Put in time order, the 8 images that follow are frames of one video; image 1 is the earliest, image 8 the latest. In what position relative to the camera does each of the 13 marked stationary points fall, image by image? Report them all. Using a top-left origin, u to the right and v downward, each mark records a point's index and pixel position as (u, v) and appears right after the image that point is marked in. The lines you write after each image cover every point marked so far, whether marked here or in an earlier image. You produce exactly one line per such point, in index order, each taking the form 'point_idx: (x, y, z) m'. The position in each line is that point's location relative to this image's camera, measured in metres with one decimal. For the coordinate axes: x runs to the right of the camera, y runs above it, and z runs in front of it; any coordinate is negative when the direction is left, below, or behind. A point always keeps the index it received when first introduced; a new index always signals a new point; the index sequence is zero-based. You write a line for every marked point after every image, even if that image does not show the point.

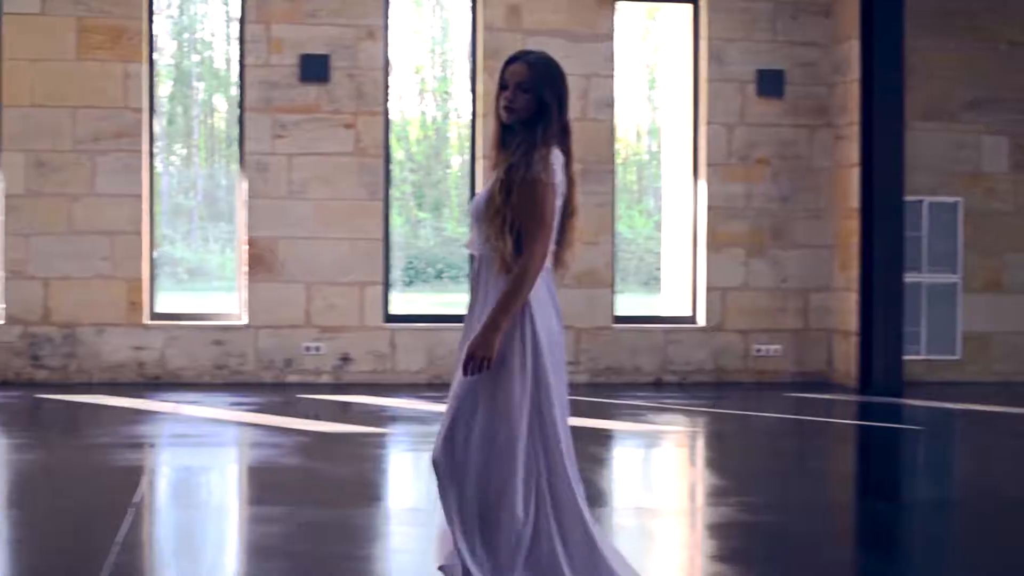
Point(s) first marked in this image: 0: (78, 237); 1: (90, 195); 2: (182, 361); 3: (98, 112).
0: (-2.0, +0.2, +8.8) m
1: (-1.9, +0.4, +8.8) m
2: (-1.5, -0.3, +8.9) m
3: (-1.9, +0.8, +8.8) m
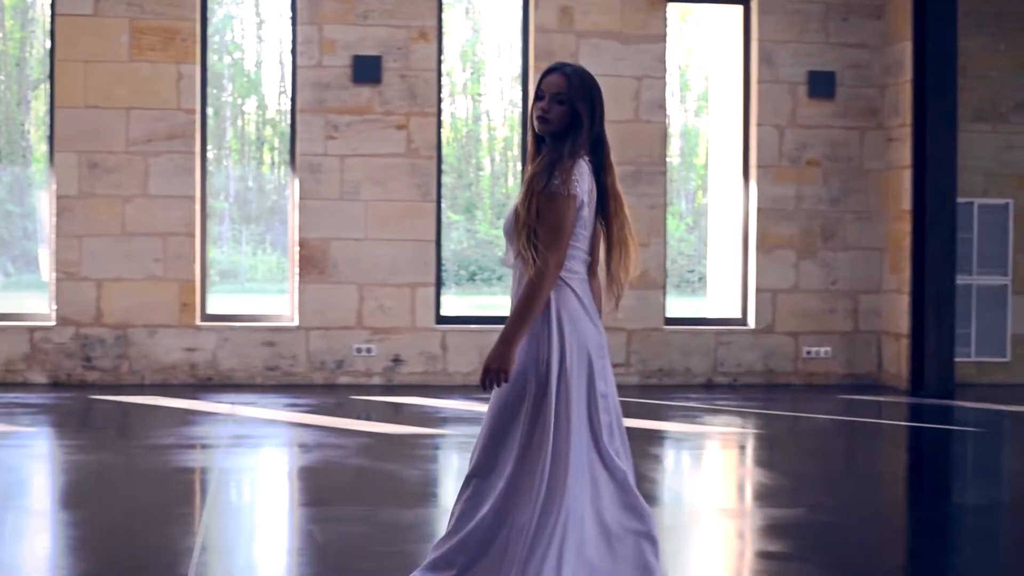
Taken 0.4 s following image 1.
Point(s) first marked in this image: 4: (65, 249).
0: (-1.7, +0.2, +8.8) m
1: (-1.7, +0.4, +8.8) m
2: (-1.3, -0.3, +8.9) m
3: (-1.6, +0.8, +8.8) m
4: (-2.0, +0.2, +8.8) m
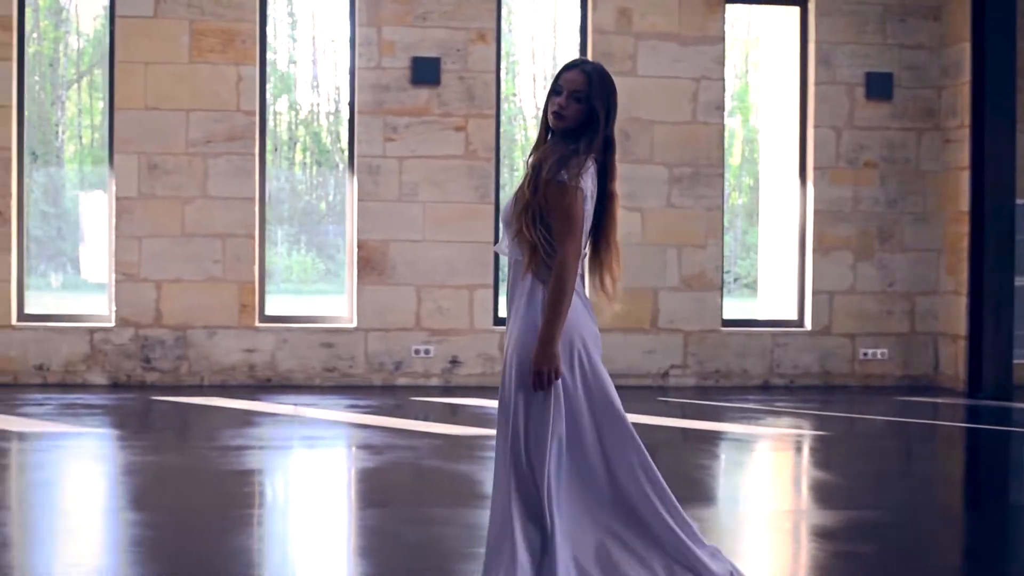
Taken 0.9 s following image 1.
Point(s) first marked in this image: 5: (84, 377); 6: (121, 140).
0: (-1.5, +0.2, +8.8) m
1: (-1.4, +0.4, +8.8) m
2: (-1.0, -0.3, +8.9) m
3: (-1.4, +0.8, +8.8) m
4: (-1.8, +0.2, +8.8) m
5: (-1.9, -0.4, +8.8) m
6: (-1.8, +0.7, +8.8) m
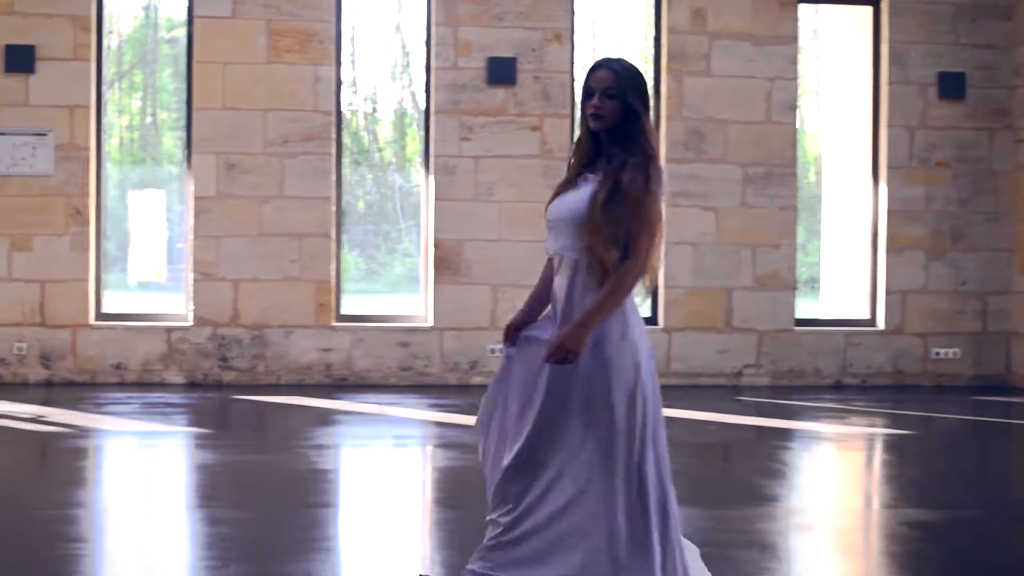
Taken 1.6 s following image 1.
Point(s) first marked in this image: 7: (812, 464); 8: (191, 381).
0: (-1.1, +0.2, +8.9) m
1: (-1.1, +0.4, +8.9) m
2: (-0.7, -0.3, +8.9) m
3: (-1.0, +0.8, +8.8) m
4: (-1.4, +0.2, +8.8) m
5: (-1.6, -0.4, +8.8) m
6: (-1.4, +0.7, +8.8) m
7: (+1.2, -0.7, +7.8) m
8: (-1.5, -0.4, +8.8) m
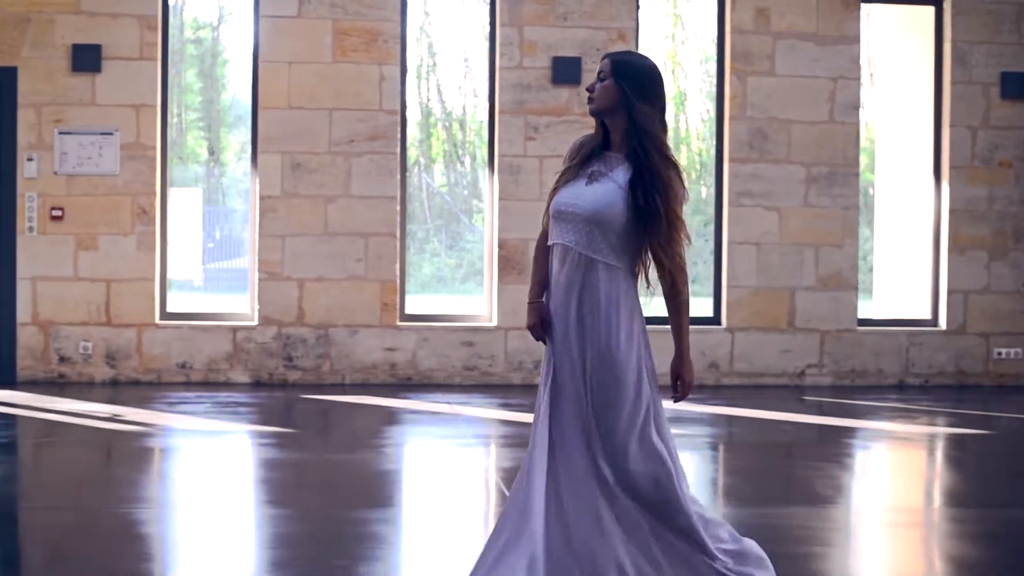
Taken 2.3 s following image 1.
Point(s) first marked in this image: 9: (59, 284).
0: (-0.8, +0.2, +8.9) m
1: (-0.8, +0.4, +8.9) m
2: (-0.4, -0.3, +8.9) m
3: (-0.7, +0.8, +8.9) m
4: (-1.1, +0.2, +8.8) m
5: (-1.3, -0.4, +8.8) m
6: (-1.1, +0.7, +8.8) m
7: (+1.5, -0.7, +7.8) m
8: (-1.2, -0.4, +8.9) m
9: (-2.1, 0.0, +8.8) m
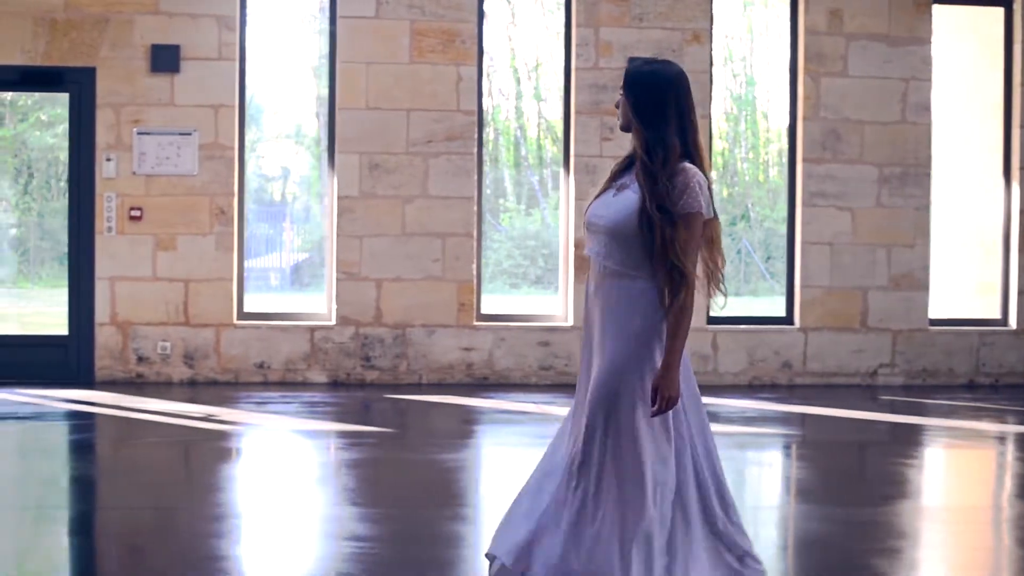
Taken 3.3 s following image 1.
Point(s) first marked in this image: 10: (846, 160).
0: (-0.5, +0.2, +8.9) m
1: (-0.4, +0.4, +8.9) m
2: (0.0, -0.3, +9.0) m
3: (-0.4, +0.8, +8.9) m
4: (-0.8, +0.2, +8.9) m
5: (-0.9, -0.4, +8.9) m
6: (-0.8, +0.7, +8.8) m
7: (+1.9, -0.7, +7.9) m
8: (-0.8, -0.4, +8.9) m
9: (-1.7, 0.0, +8.8) m
10: (+1.6, +0.6, +9.1) m
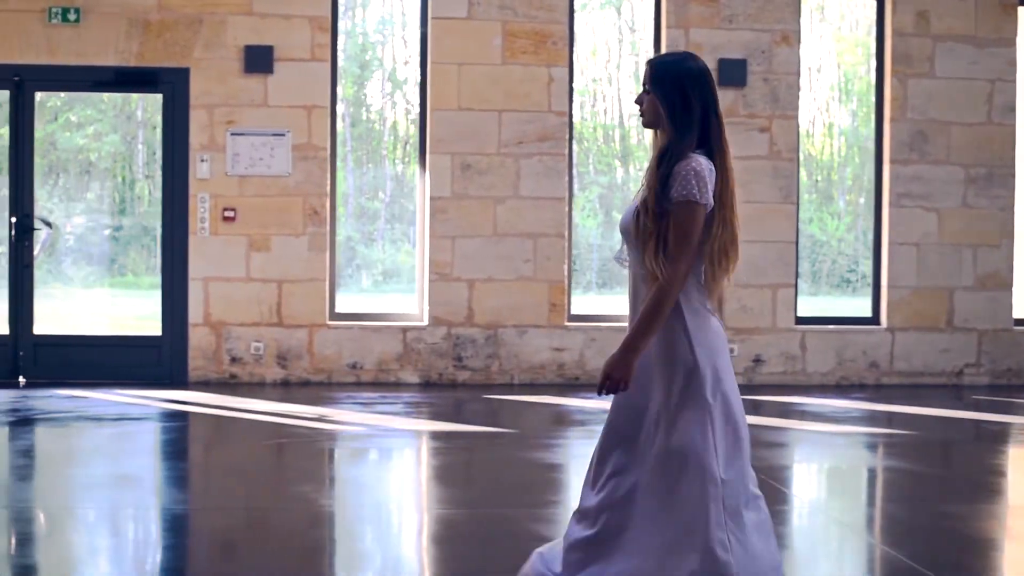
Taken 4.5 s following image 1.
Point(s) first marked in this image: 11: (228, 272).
0: (0.0, +0.2, +8.9) m
1: (0.0, +0.4, +8.9) m
2: (+0.4, -0.3, +9.0) m
3: (+0.1, +0.8, +8.9) m
4: (-0.3, +0.2, +8.9) m
5: (-0.5, -0.4, +8.9) m
6: (-0.3, +0.7, +8.8) m
7: (+2.3, -0.7, +7.9) m
8: (-0.4, -0.4, +8.9) m
9: (-1.3, 0.0, +8.8) m
10: (+2.0, +0.6, +9.2) m
11: (-1.3, +0.1, +8.8) m
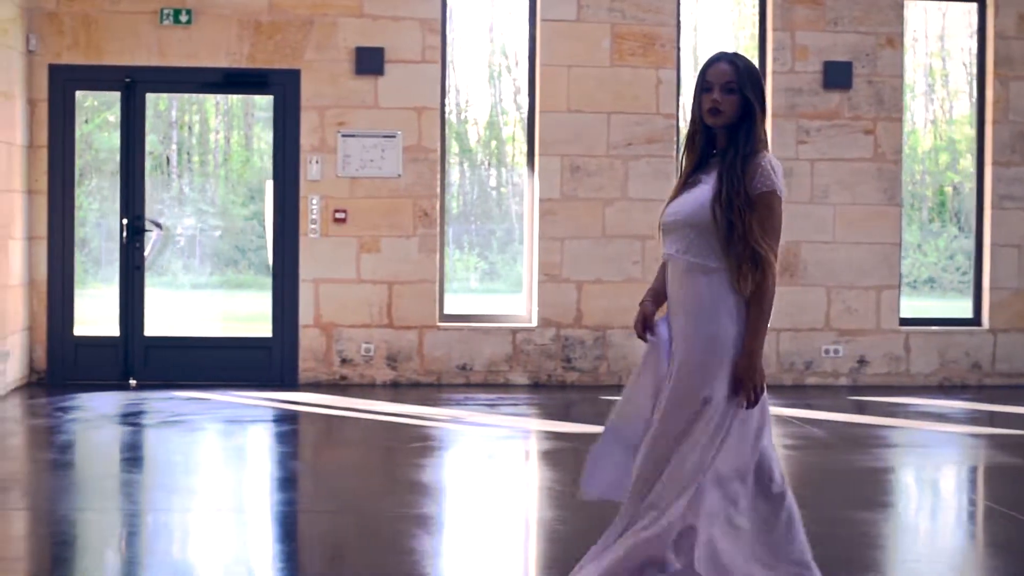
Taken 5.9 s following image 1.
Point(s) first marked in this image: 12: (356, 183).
0: (+0.5, +0.2, +8.9) m
1: (+0.5, +0.4, +8.9) m
2: (+0.9, -0.4, +9.0) m
3: (+0.6, +0.8, +8.9) m
4: (+0.2, +0.2, +8.9) m
5: (0.0, -0.4, +8.9) m
6: (+0.2, +0.7, +8.9) m
7: (+2.8, -0.7, +8.0) m
8: (+0.1, -0.4, +8.9) m
9: (-0.8, 0.0, +8.8) m
10: (+2.5, +0.6, +9.2) m
11: (-0.8, +0.1, +8.8) m
12: (-0.7, +0.5, +8.8) m
